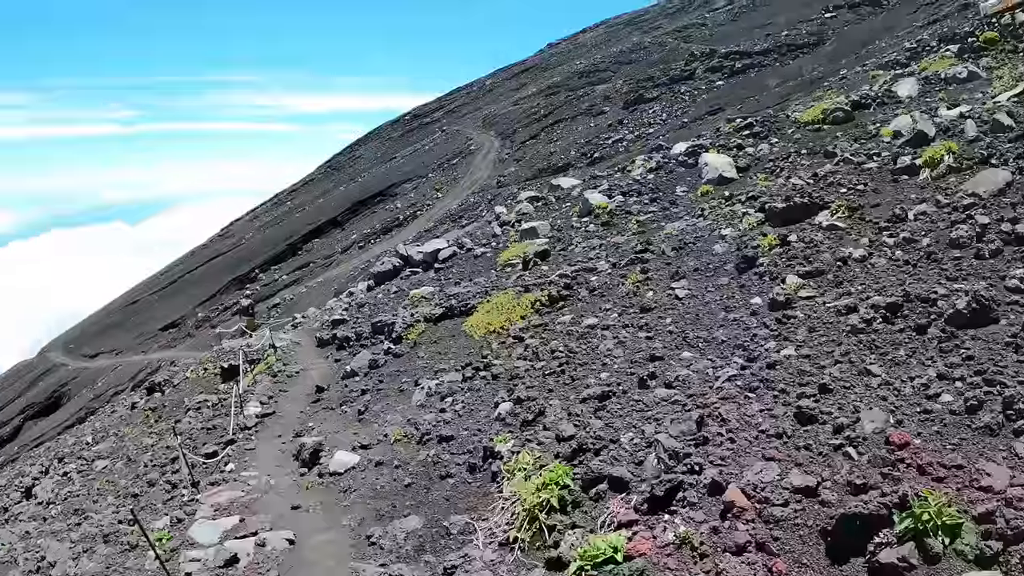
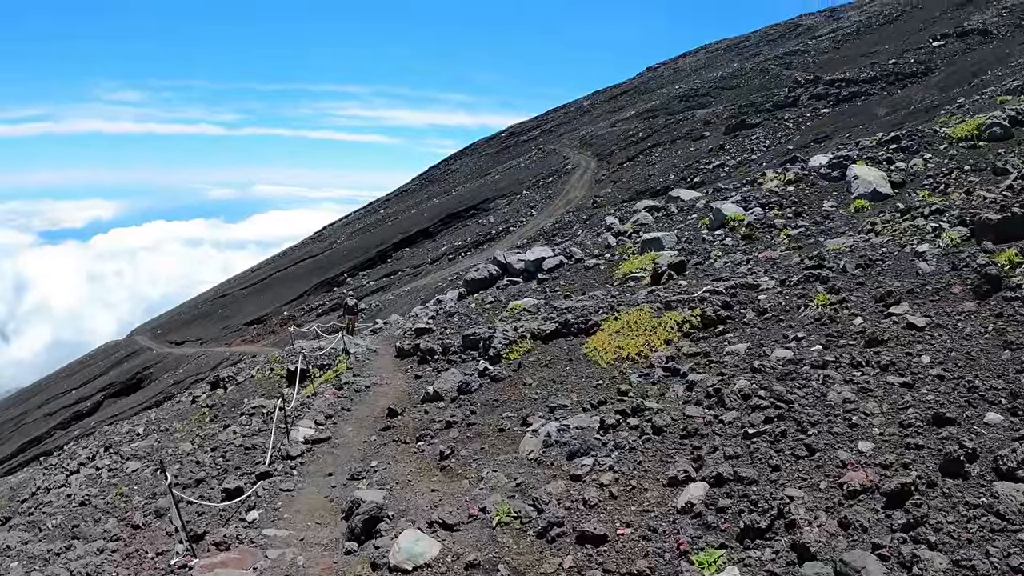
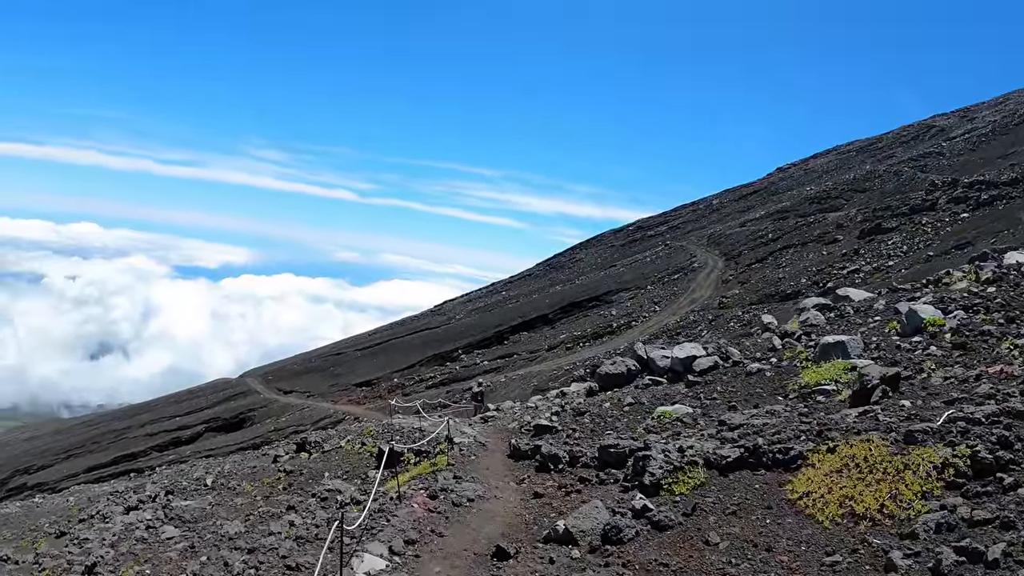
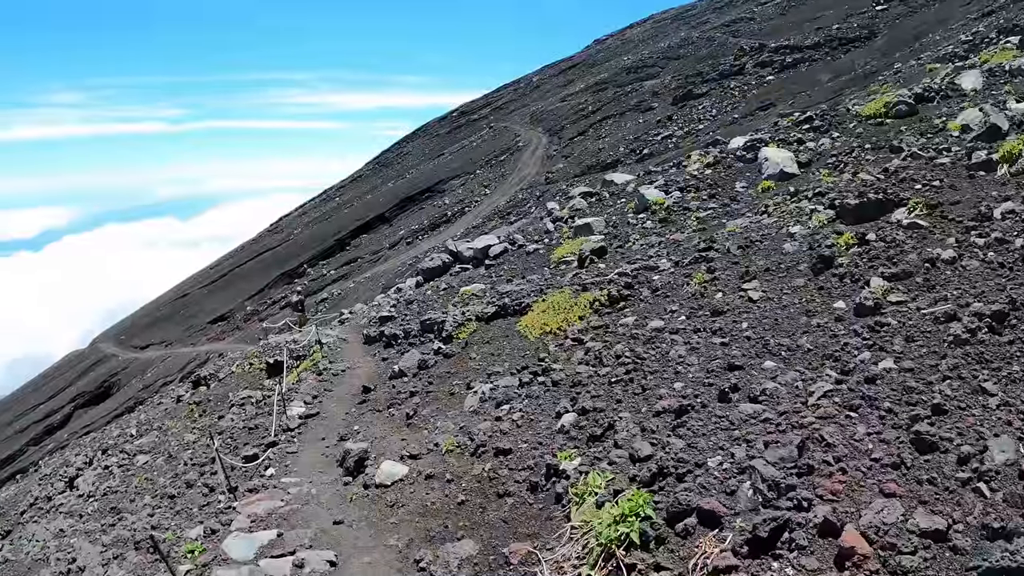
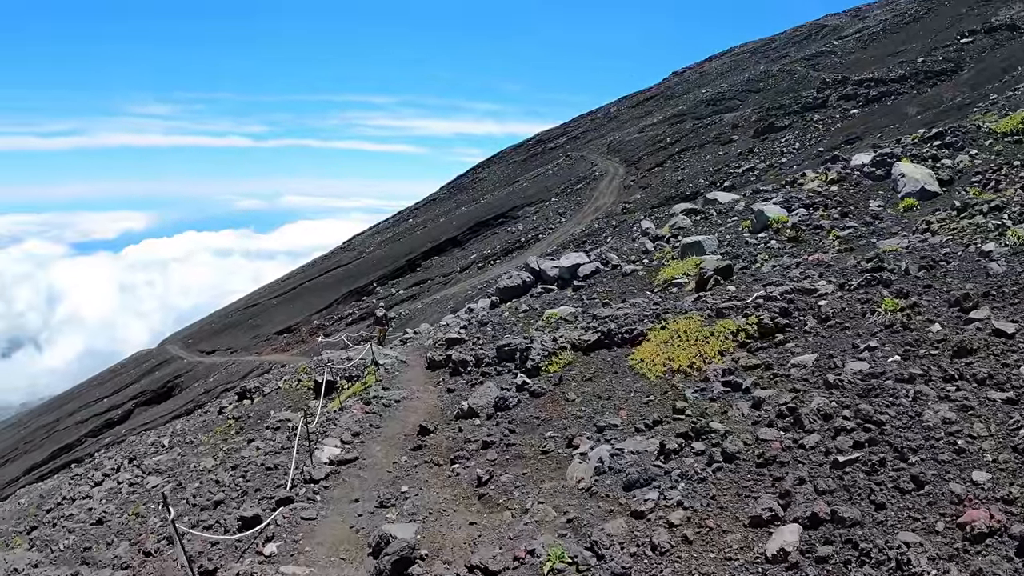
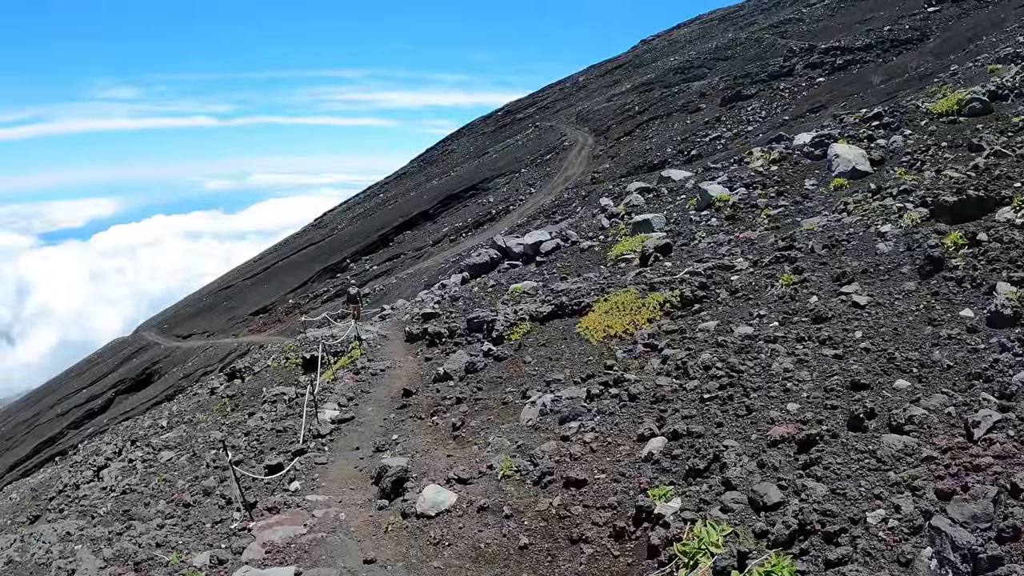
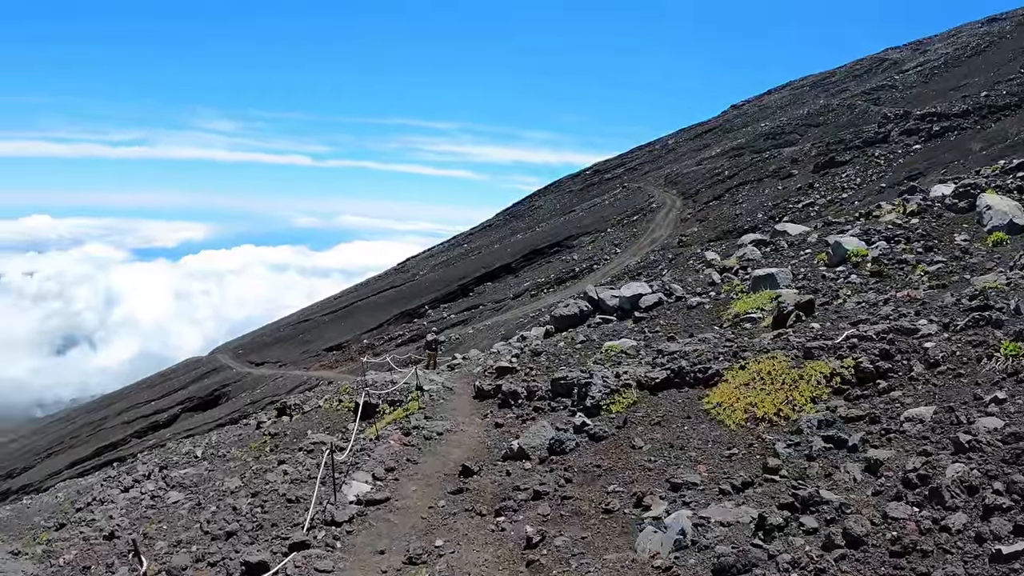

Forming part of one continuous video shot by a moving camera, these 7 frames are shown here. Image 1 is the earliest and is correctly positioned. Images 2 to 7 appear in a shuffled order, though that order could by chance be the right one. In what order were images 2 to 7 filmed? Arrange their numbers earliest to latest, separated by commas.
4, 6, 2, 5, 7, 3
